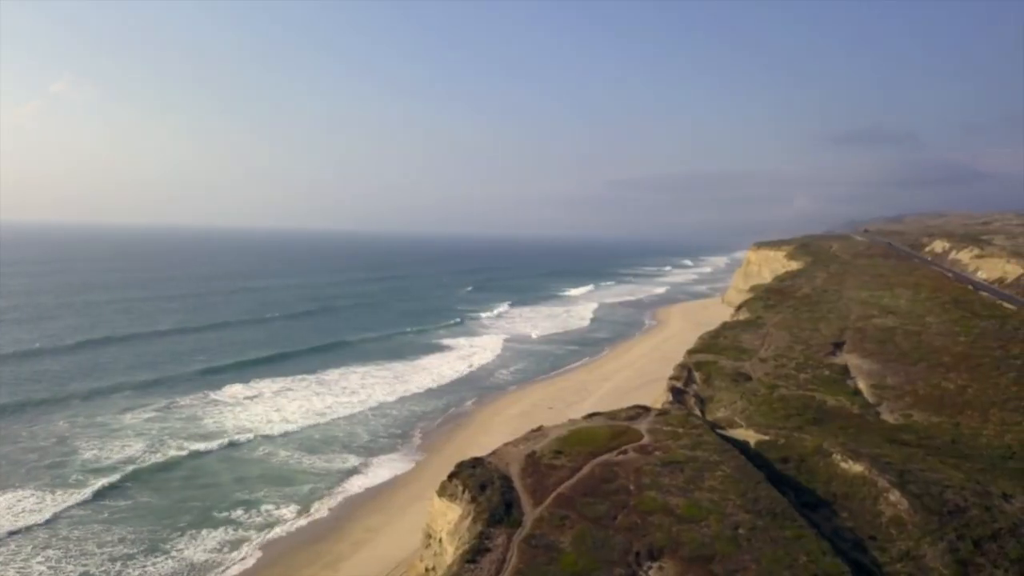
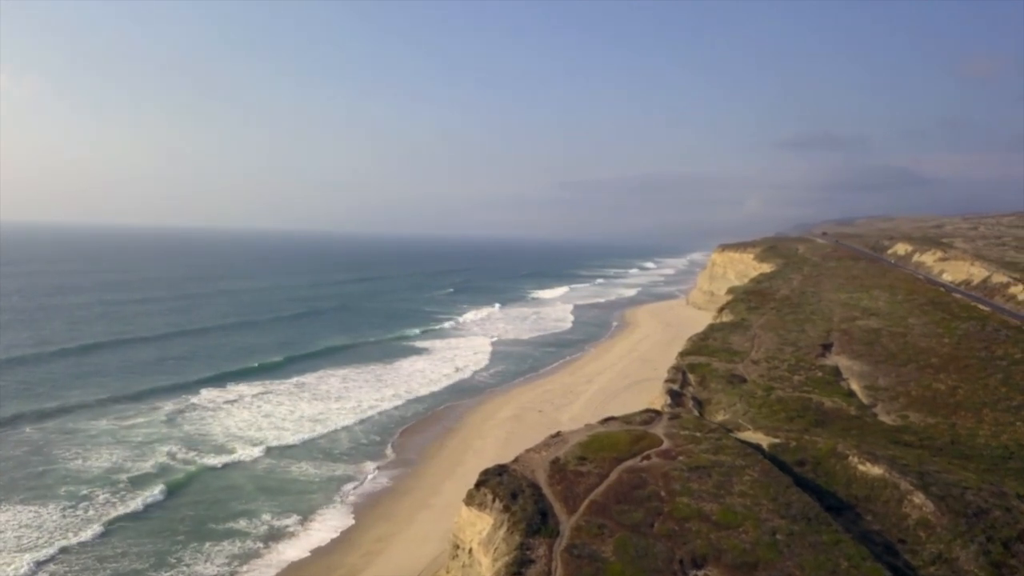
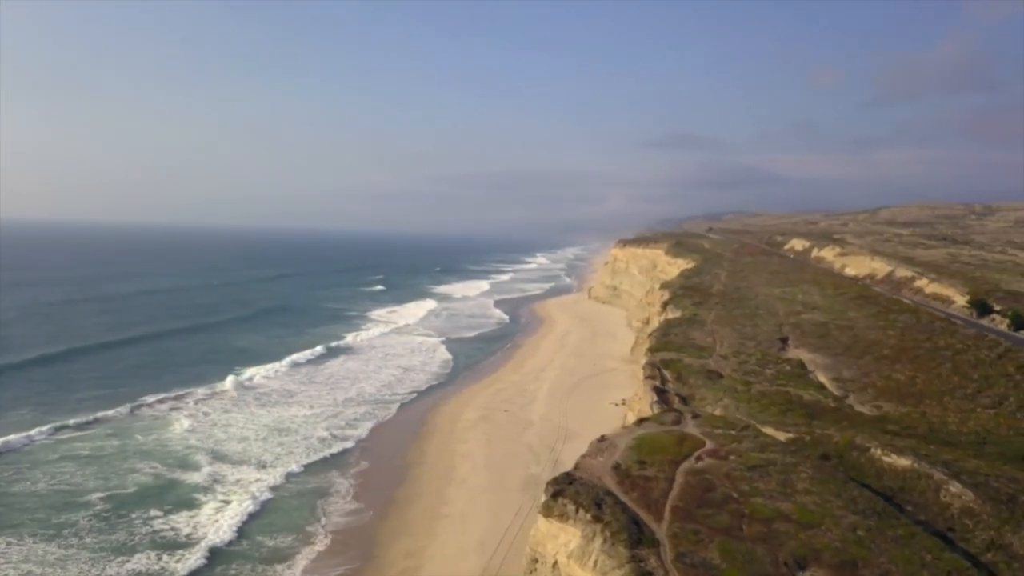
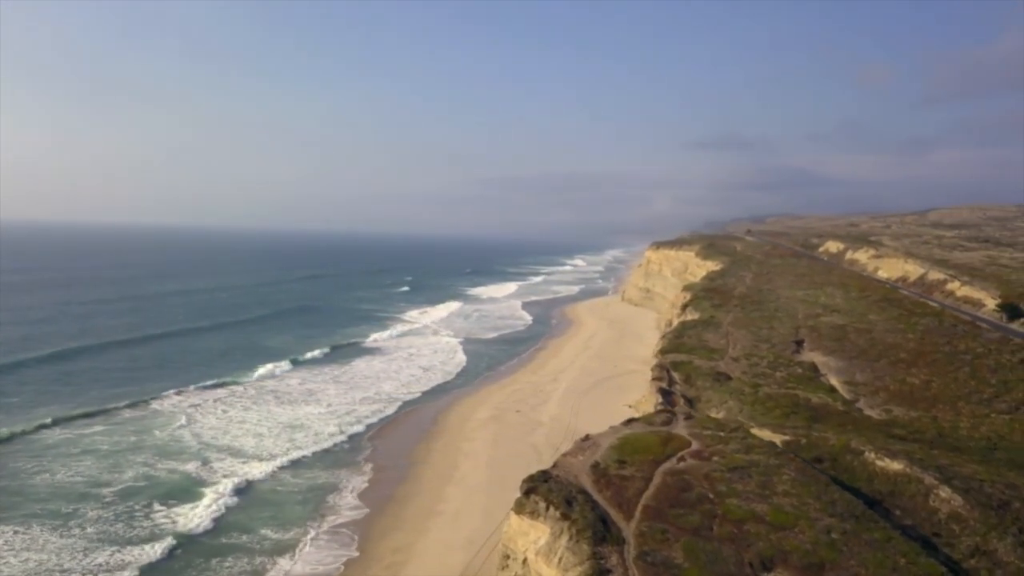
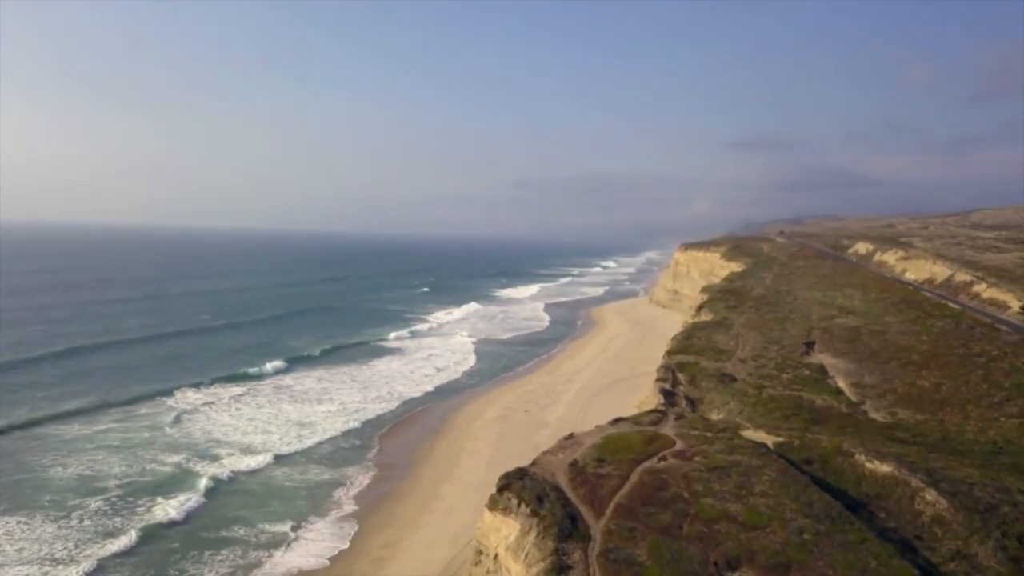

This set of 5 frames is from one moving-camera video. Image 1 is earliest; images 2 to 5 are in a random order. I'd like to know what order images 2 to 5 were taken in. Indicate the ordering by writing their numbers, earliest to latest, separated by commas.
2, 5, 4, 3
